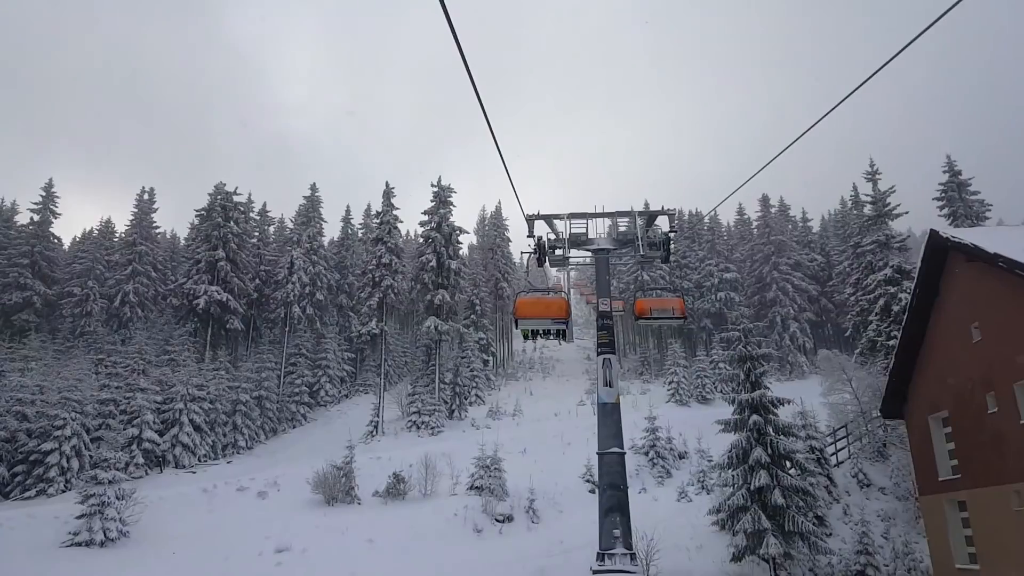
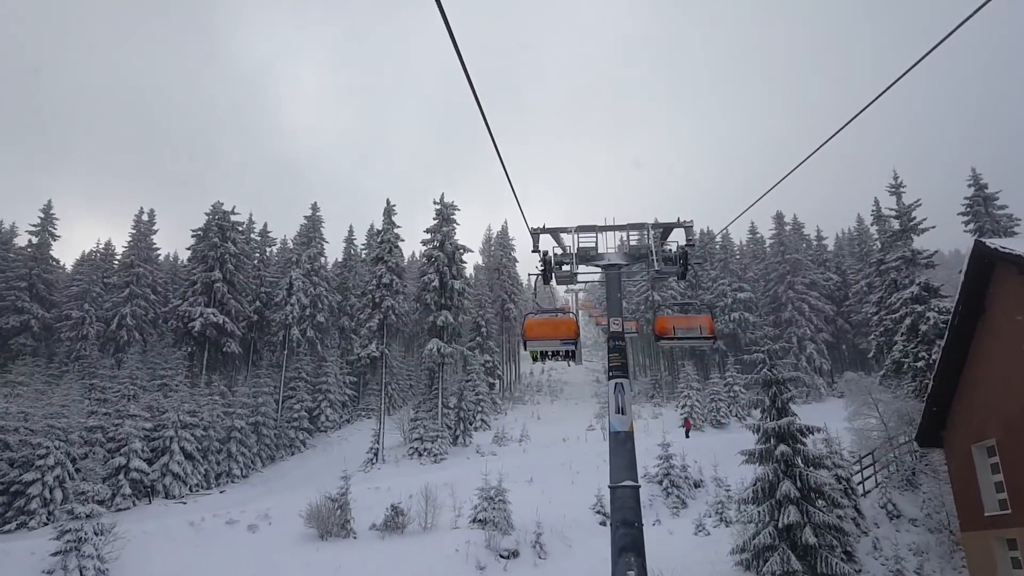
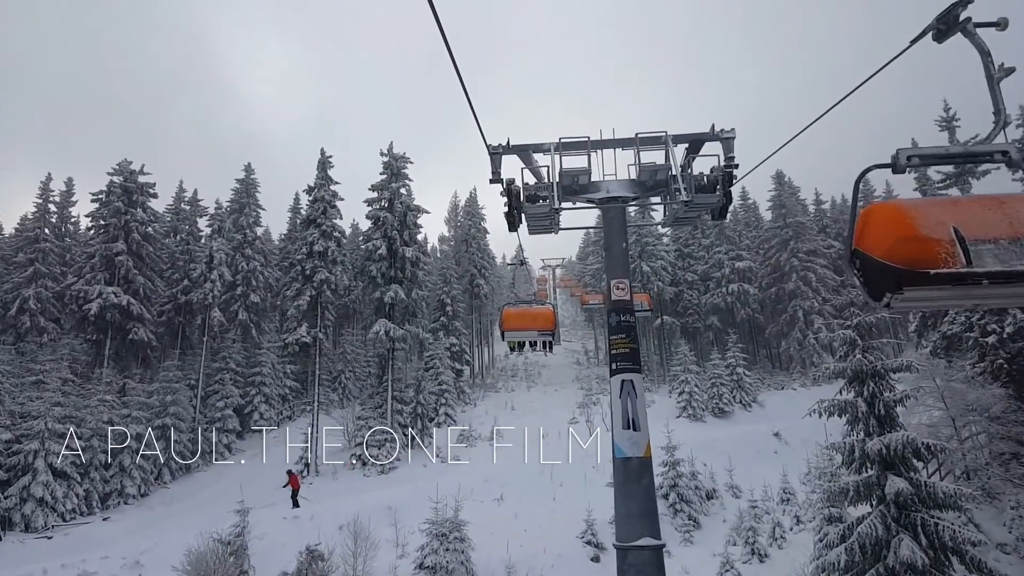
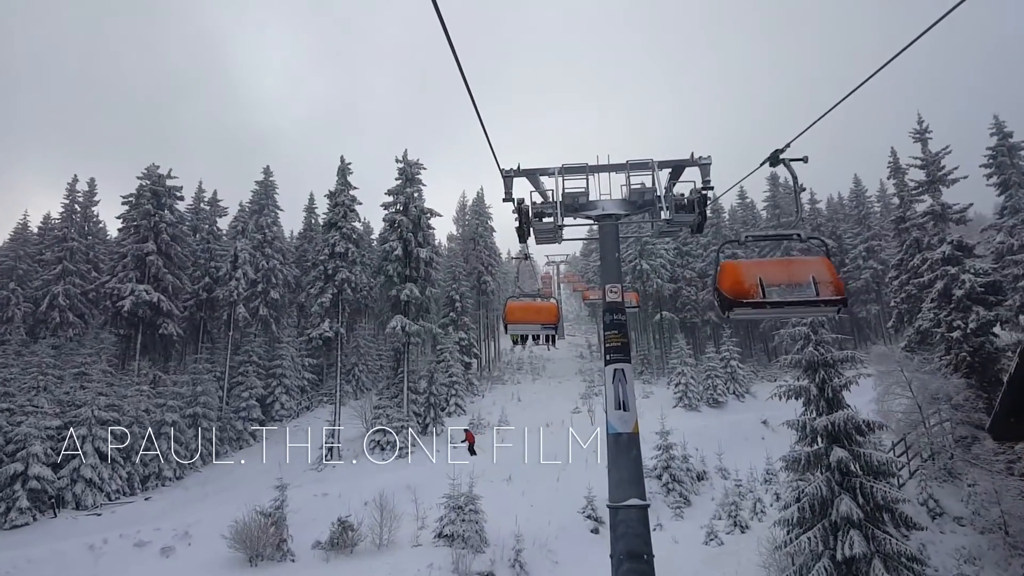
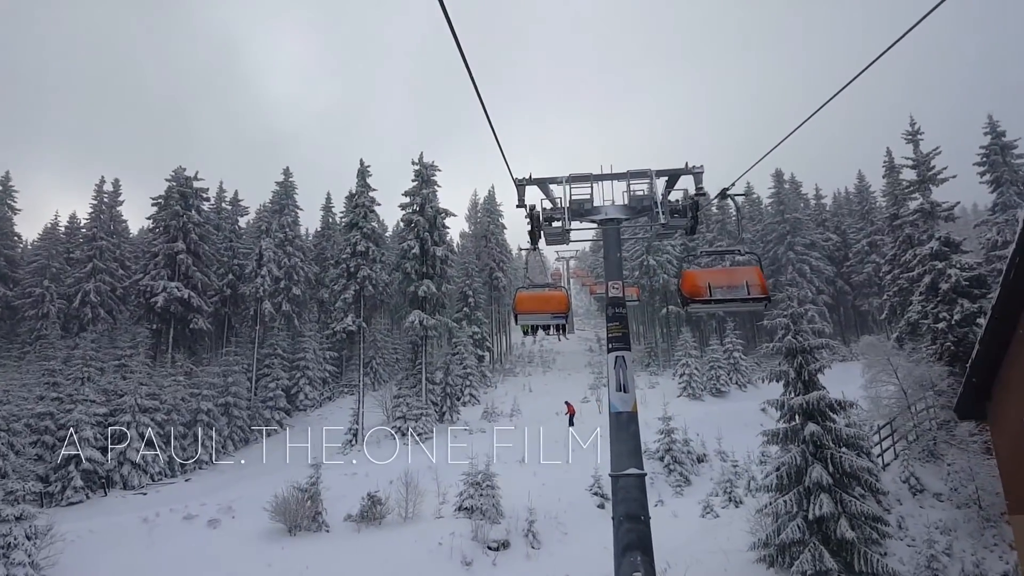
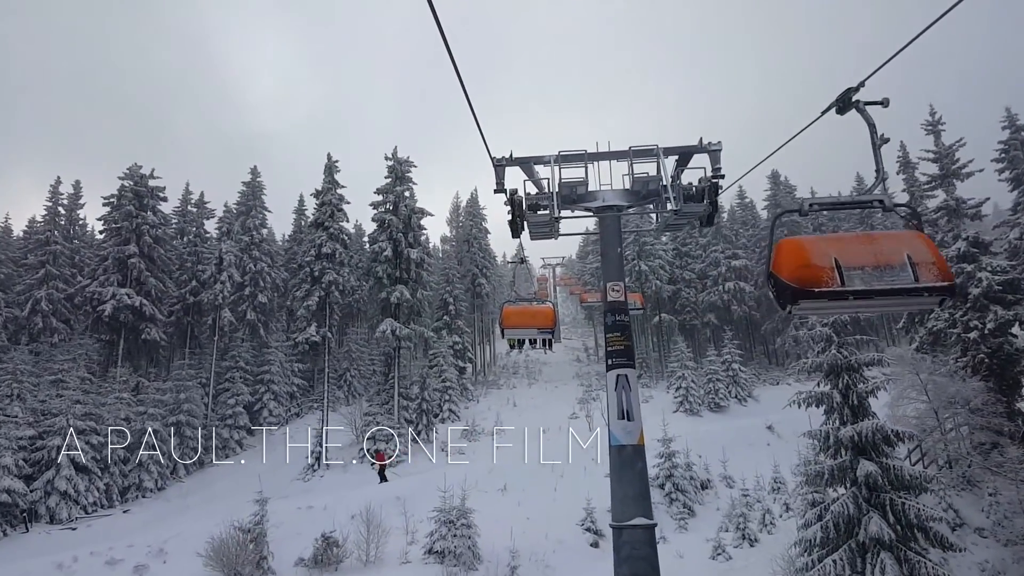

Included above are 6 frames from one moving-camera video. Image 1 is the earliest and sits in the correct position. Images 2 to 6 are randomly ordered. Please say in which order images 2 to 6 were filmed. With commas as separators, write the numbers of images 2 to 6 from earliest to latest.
2, 5, 4, 6, 3
